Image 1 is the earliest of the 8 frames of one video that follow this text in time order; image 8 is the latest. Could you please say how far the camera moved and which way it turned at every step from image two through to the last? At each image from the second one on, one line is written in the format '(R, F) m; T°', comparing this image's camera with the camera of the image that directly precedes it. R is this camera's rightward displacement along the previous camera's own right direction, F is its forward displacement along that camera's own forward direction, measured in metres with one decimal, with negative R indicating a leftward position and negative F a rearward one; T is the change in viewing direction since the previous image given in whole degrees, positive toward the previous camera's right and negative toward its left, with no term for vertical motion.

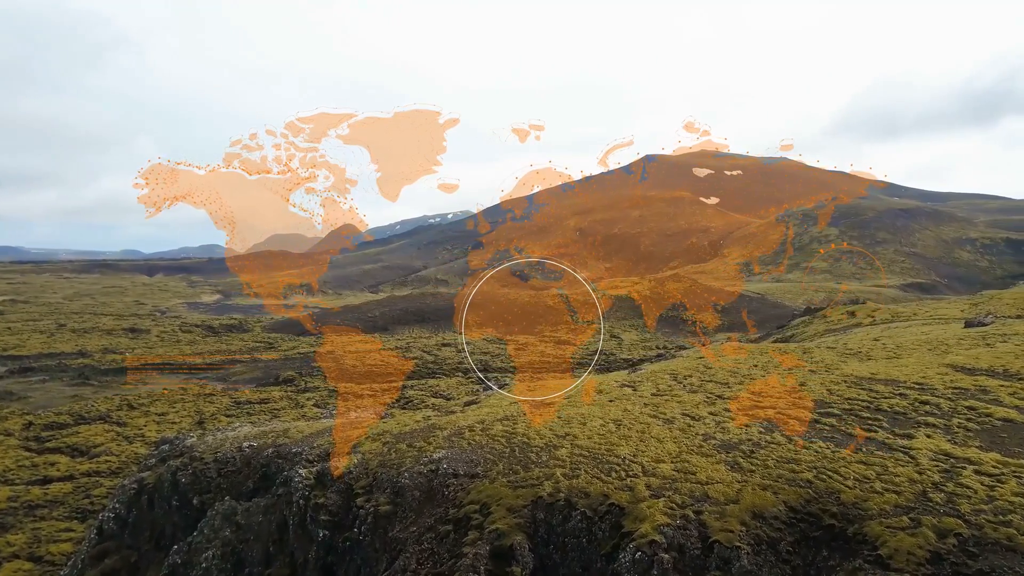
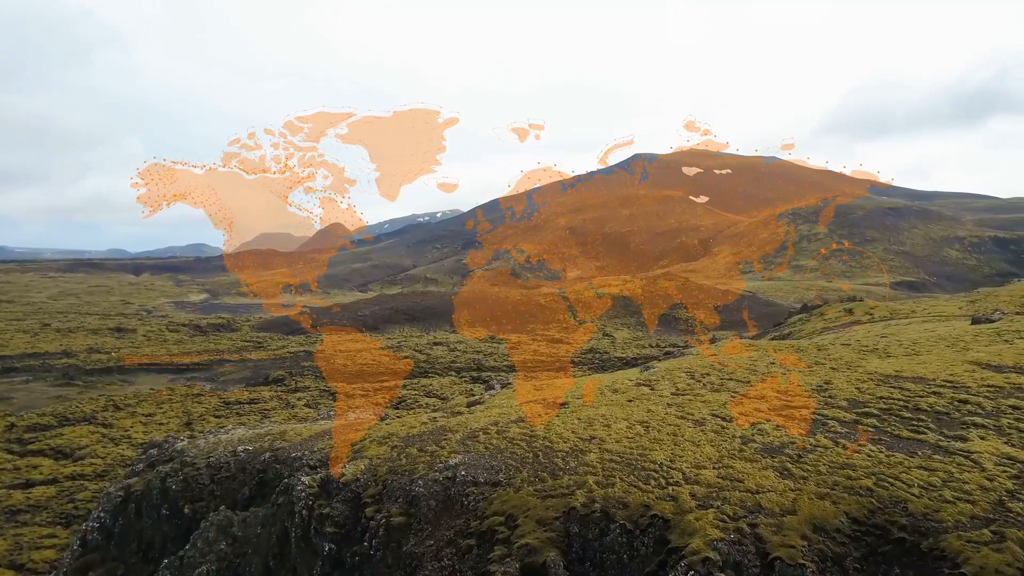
(-0.5, +0.7) m; +1°
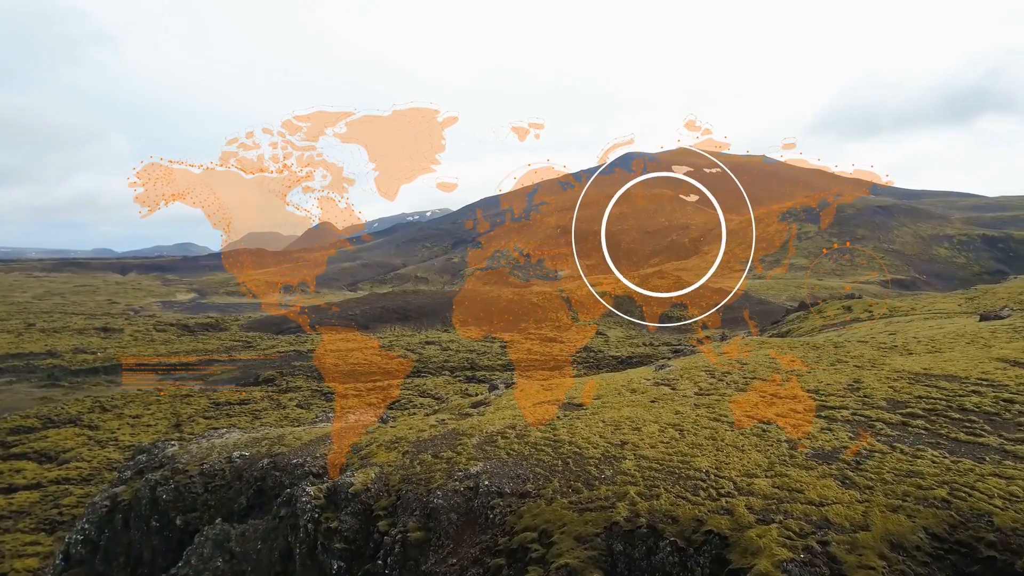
(-0.5, +0.7) m; +1°
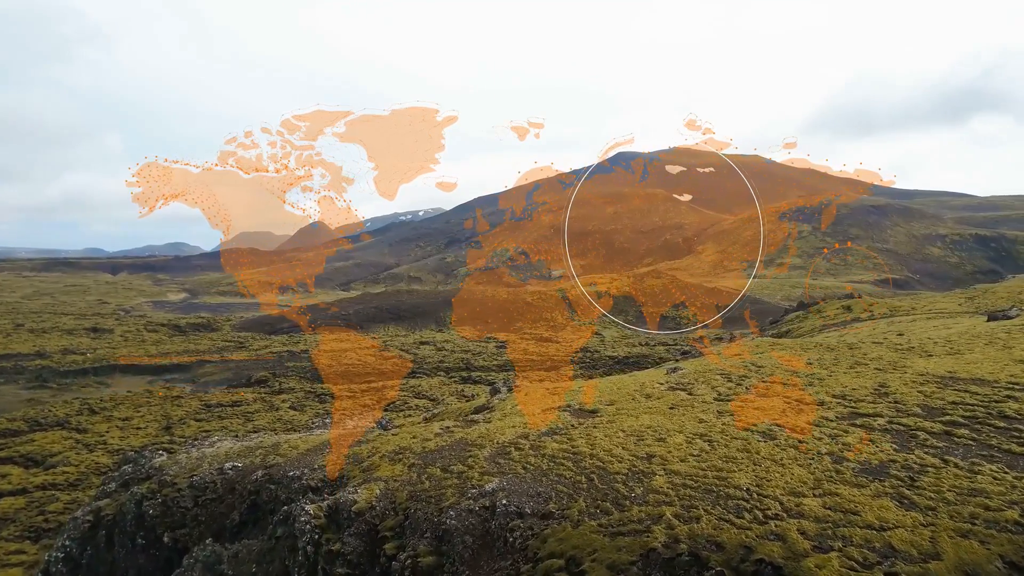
(-0.4, +0.6) m; +1°
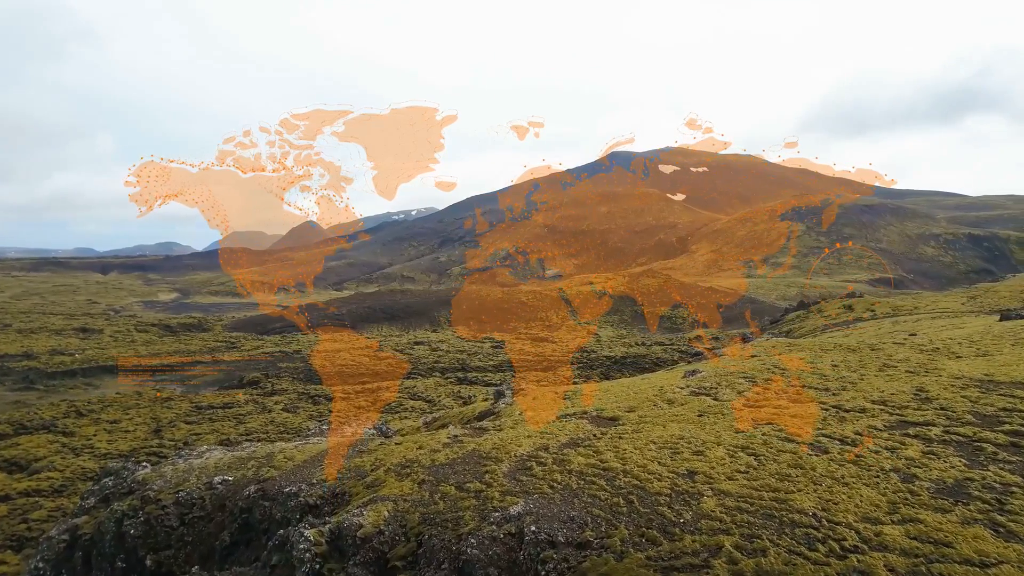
(-0.4, +0.8) m; +1°
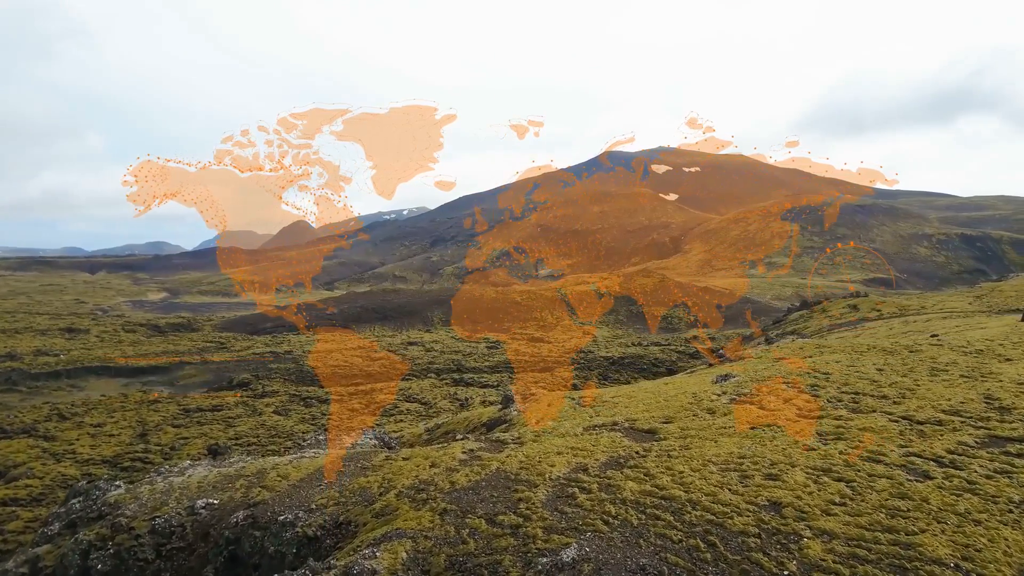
(-0.6, +1.2) m; +1°
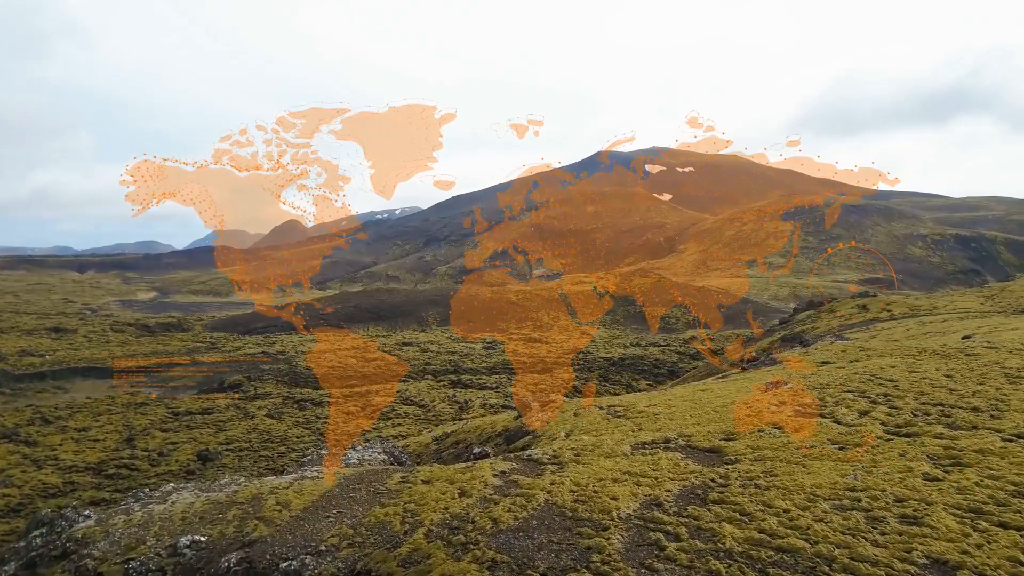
(-0.8, +1.4) m; +1°
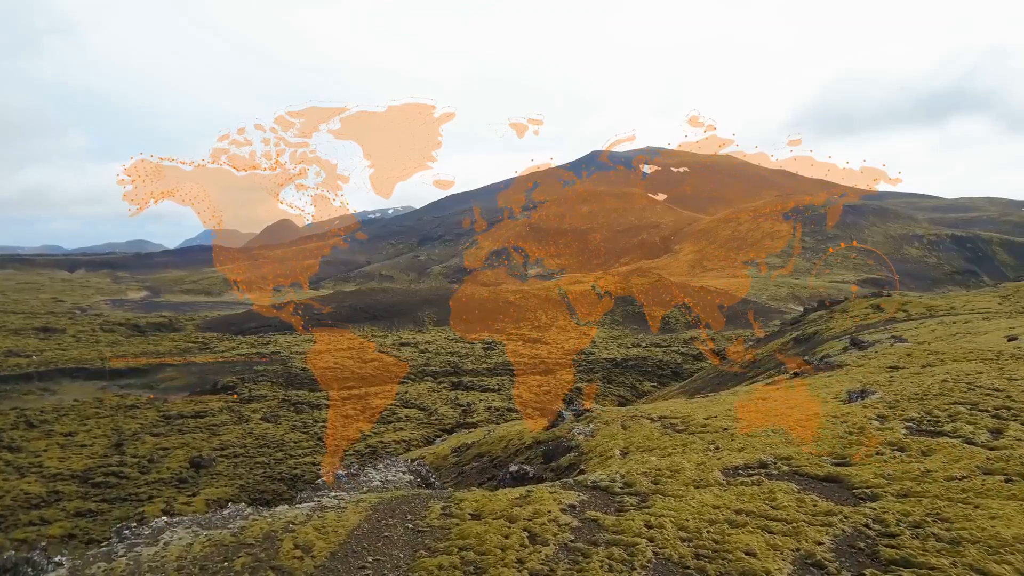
(-1.1, +1.5) m; +1°
